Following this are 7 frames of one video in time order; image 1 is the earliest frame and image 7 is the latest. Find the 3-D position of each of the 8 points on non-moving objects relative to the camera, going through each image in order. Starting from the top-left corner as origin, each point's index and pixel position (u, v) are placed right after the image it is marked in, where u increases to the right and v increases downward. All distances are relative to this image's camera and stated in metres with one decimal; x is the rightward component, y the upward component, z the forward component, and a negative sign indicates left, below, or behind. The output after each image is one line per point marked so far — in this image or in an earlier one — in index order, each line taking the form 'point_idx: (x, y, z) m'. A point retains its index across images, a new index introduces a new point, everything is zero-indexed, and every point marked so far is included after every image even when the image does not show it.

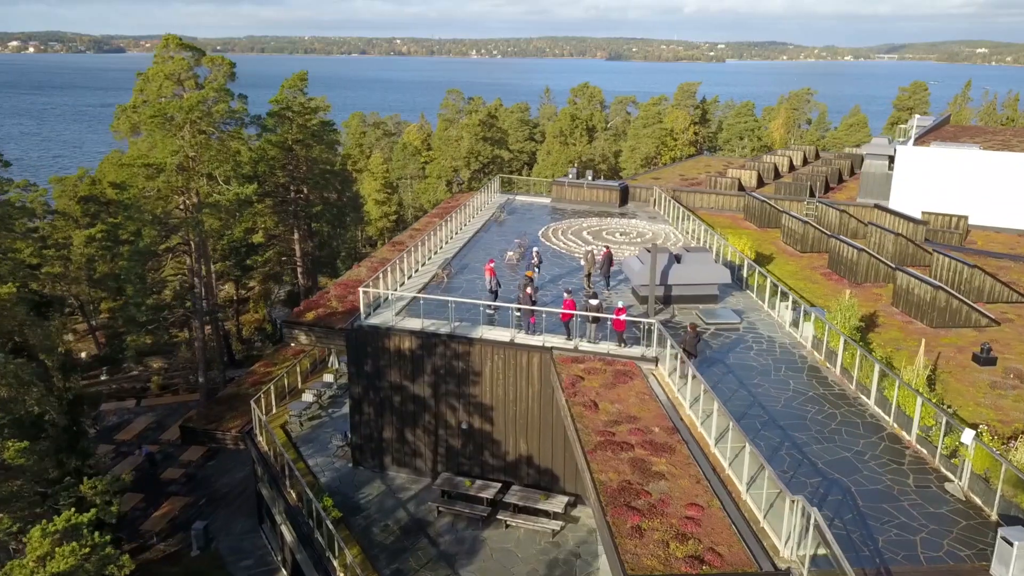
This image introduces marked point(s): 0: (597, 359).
0: (+1.9, -1.6, +18.1) m
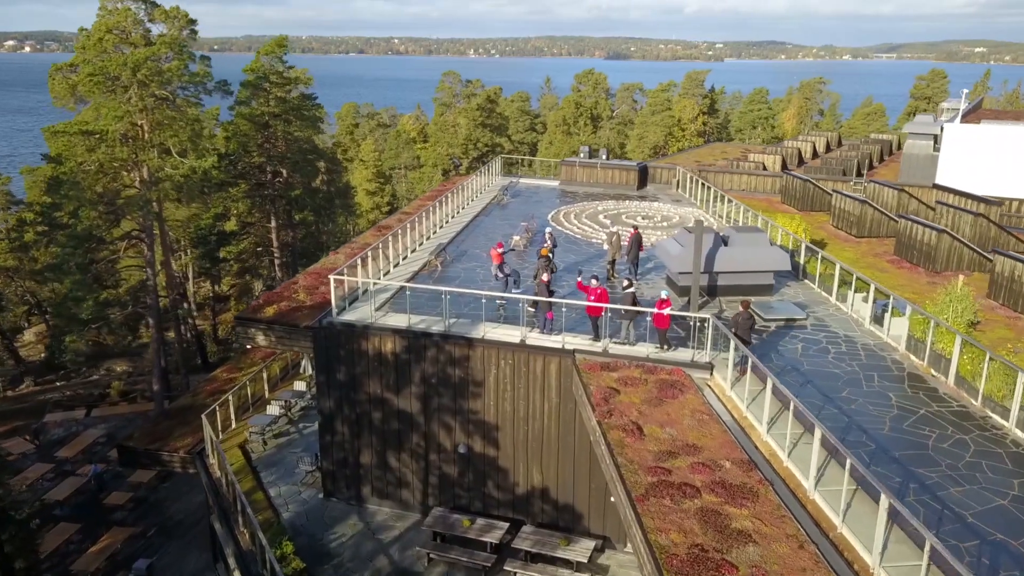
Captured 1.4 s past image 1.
0: (+2.1, -1.3, +14.0) m
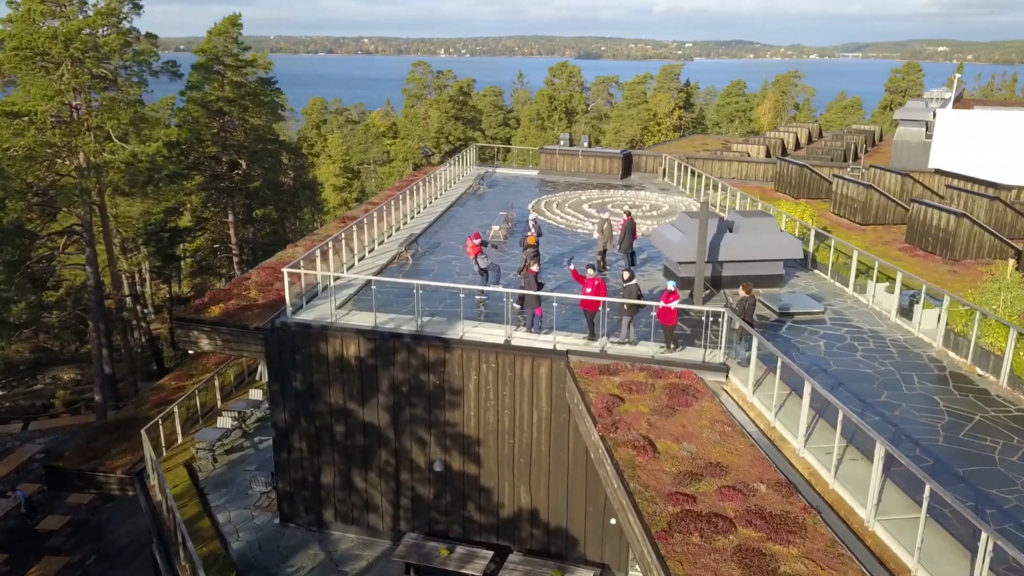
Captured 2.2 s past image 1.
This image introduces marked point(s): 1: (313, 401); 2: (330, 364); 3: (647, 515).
0: (+1.9, -1.2, +12.1) m
1: (-3.4, -1.9, +14.0) m
2: (-3.0, -1.3, +13.8) m
3: (+1.4, -2.3, +8.4) m
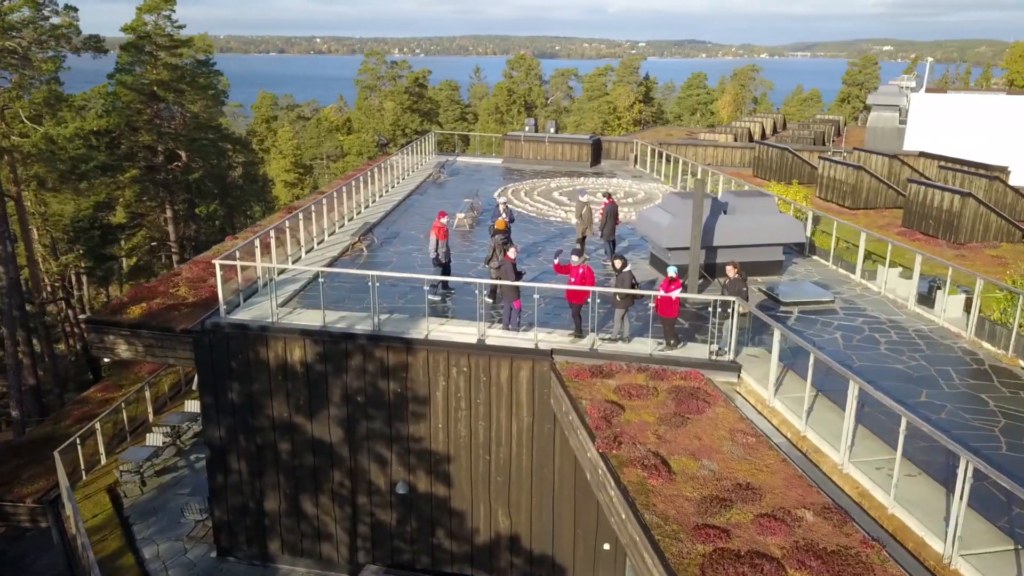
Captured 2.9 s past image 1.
0: (+1.6, -1.0, +10.3) m
1: (-3.8, -1.9, +12.0) m
2: (-3.4, -1.2, +11.7) m
3: (+1.3, -2.2, +6.6) m
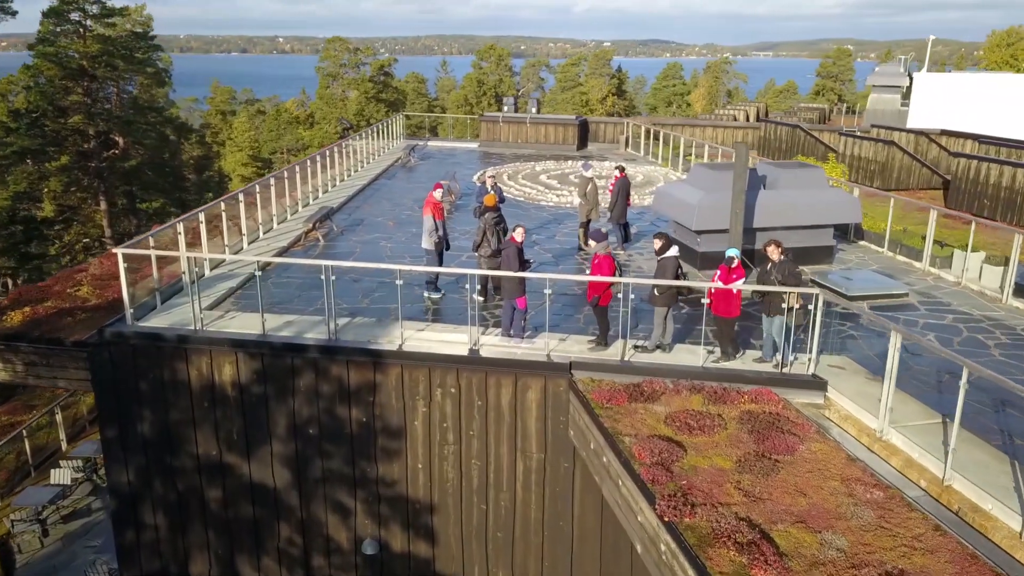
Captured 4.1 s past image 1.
0: (+1.6, -0.9, +7.6) m
1: (-3.8, -1.8, +9.1) m
2: (-3.4, -1.2, +8.8) m
3: (+1.5, -2.1, +3.9) m
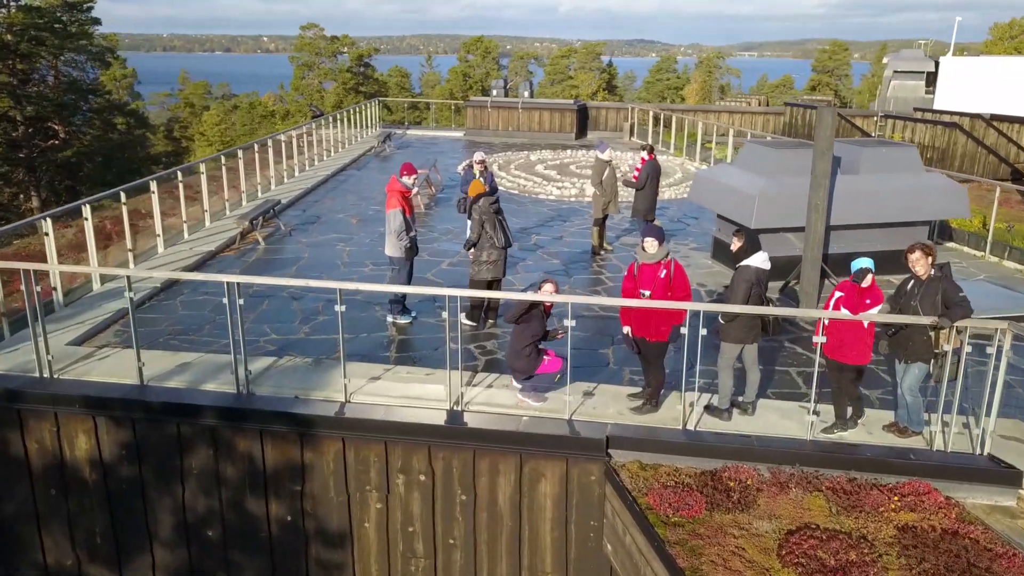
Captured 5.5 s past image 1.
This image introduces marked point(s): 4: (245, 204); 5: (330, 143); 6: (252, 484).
0: (+1.6, -1.1, +4.7) m
1: (-3.8, -2.0, +6.1) m
2: (-3.4, -1.4, +5.9) m
3: (+1.6, -2.3, +1.0) m
4: (-4.2, +1.3, +12.9) m
5: (-4.1, +3.2, +18.2) m
6: (-1.8, -1.3, +5.6) m
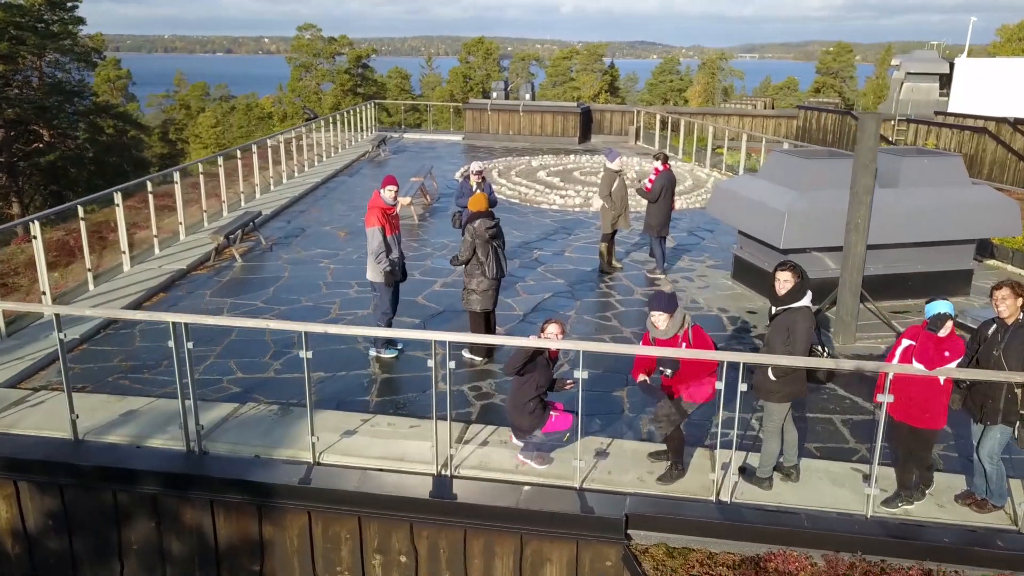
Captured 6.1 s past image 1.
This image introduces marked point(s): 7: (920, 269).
0: (+1.6, -1.4, +3.8) m
1: (-3.8, -2.3, +5.2) m
2: (-3.4, -1.6, +5.0) m
3: (+1.6, -2.5, +0.1) m
4: (-4.2, +1.1, +12.0) m
5: (-4.1, +3.0, +17.4) m
6: (-1.8, -1.6, +4.7) m
7: (+4.0, +0.2, +7.9) m
